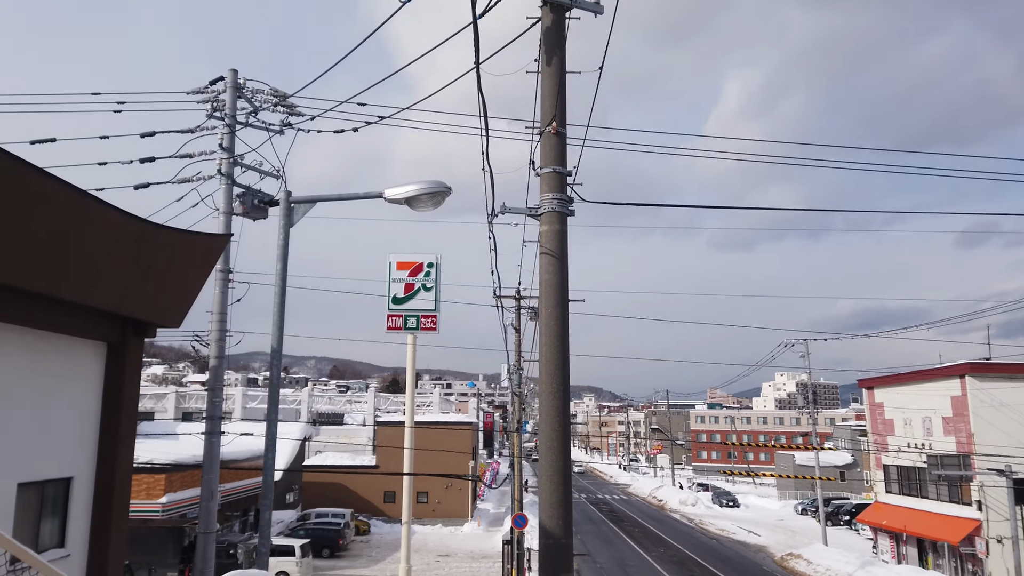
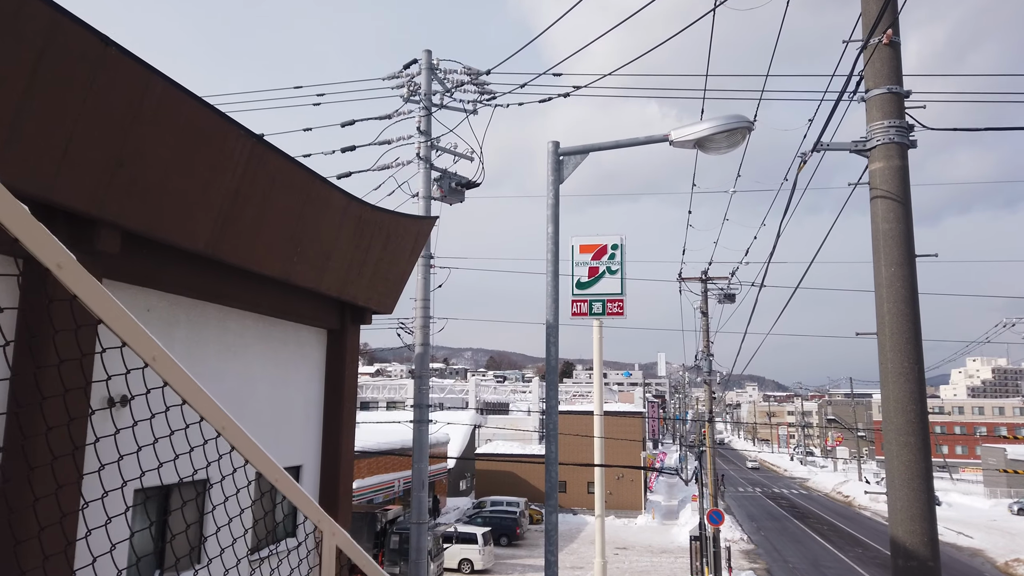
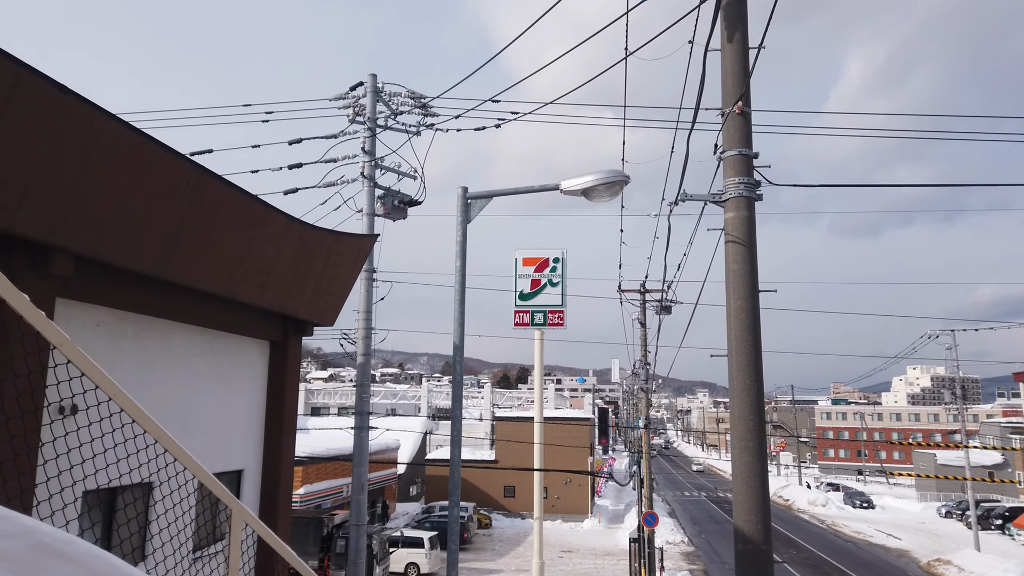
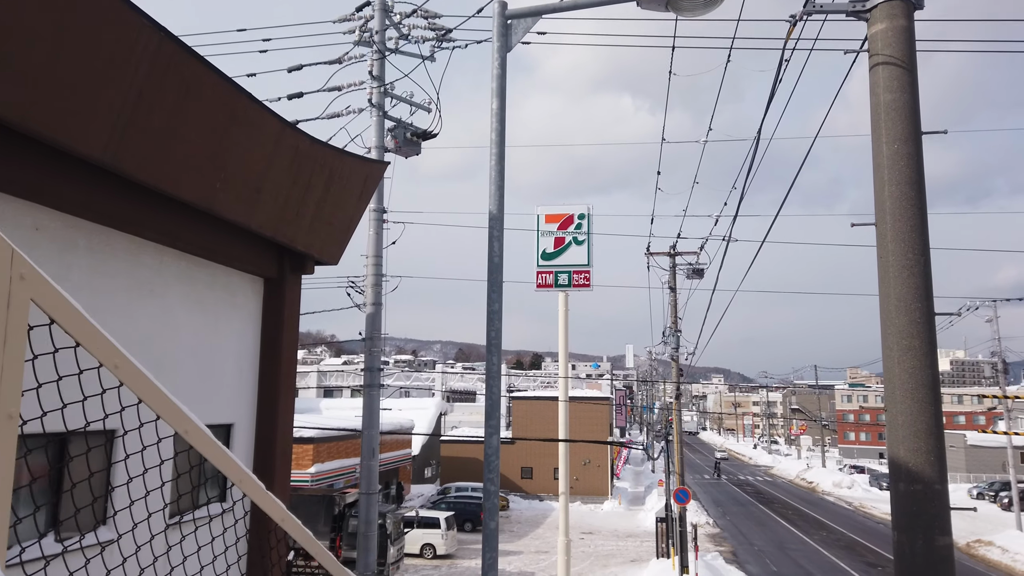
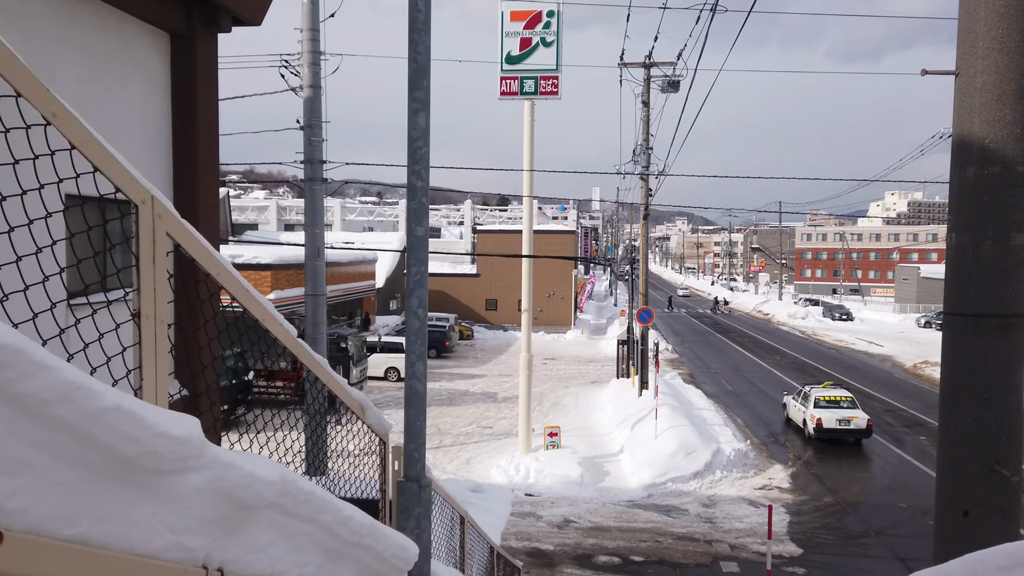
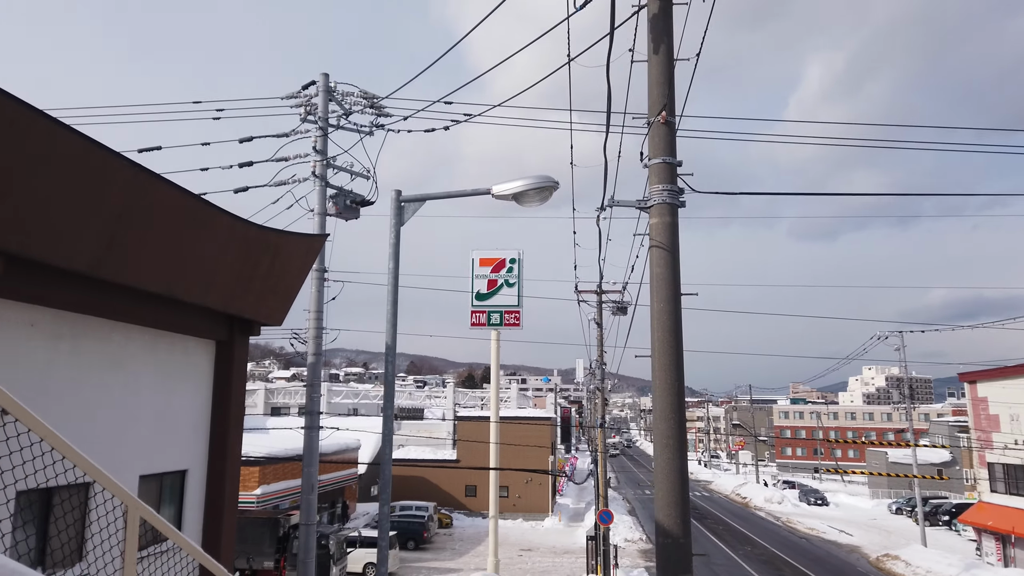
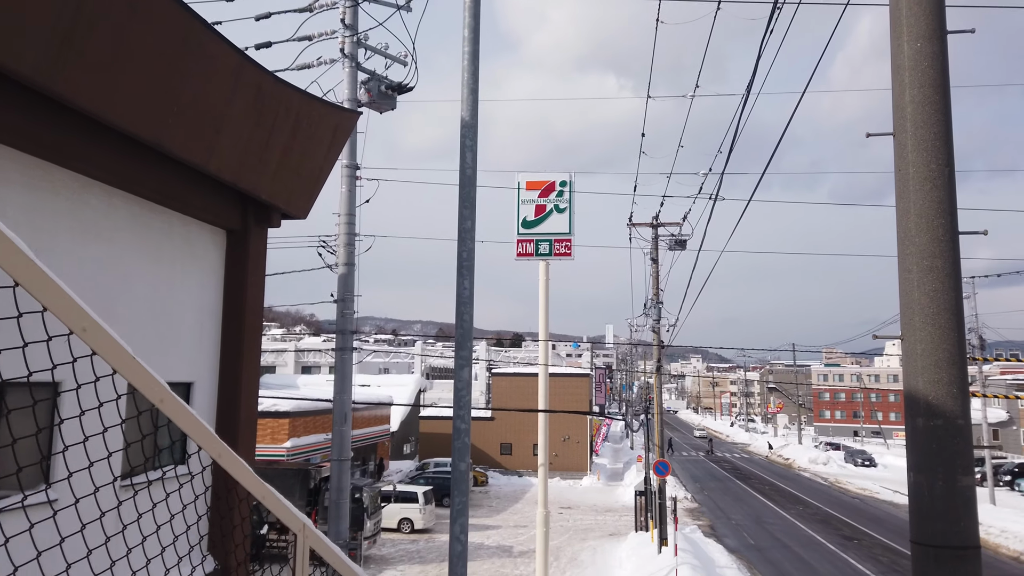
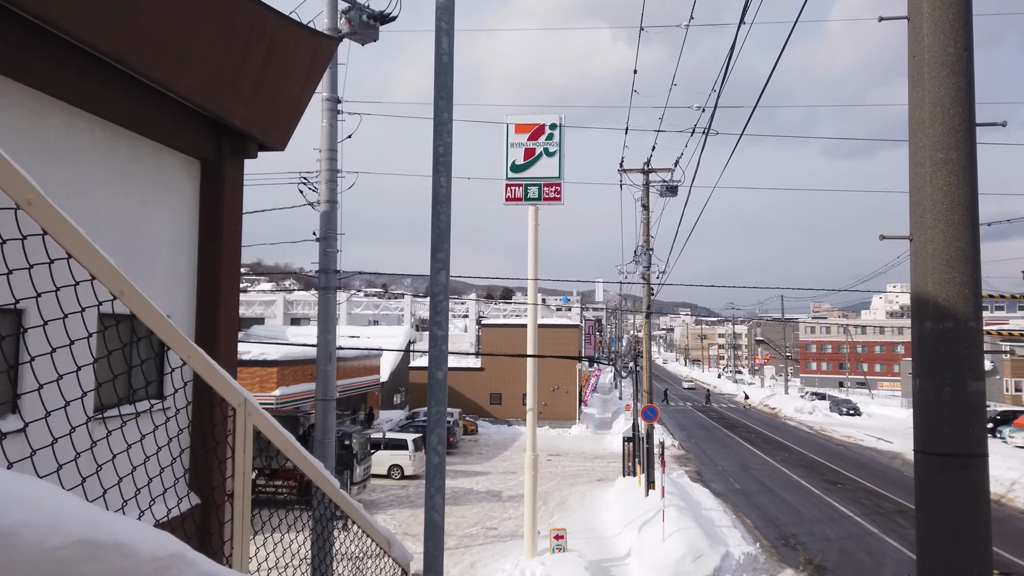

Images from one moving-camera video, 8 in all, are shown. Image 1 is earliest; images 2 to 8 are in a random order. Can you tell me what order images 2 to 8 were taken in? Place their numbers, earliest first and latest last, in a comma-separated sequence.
6, 3, 2, 4, 7, 8, 5
